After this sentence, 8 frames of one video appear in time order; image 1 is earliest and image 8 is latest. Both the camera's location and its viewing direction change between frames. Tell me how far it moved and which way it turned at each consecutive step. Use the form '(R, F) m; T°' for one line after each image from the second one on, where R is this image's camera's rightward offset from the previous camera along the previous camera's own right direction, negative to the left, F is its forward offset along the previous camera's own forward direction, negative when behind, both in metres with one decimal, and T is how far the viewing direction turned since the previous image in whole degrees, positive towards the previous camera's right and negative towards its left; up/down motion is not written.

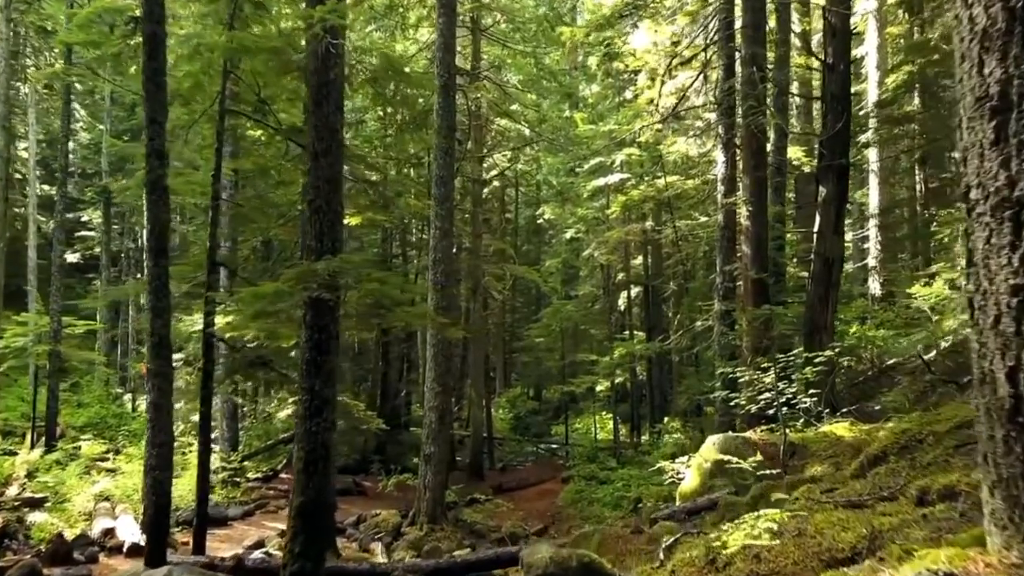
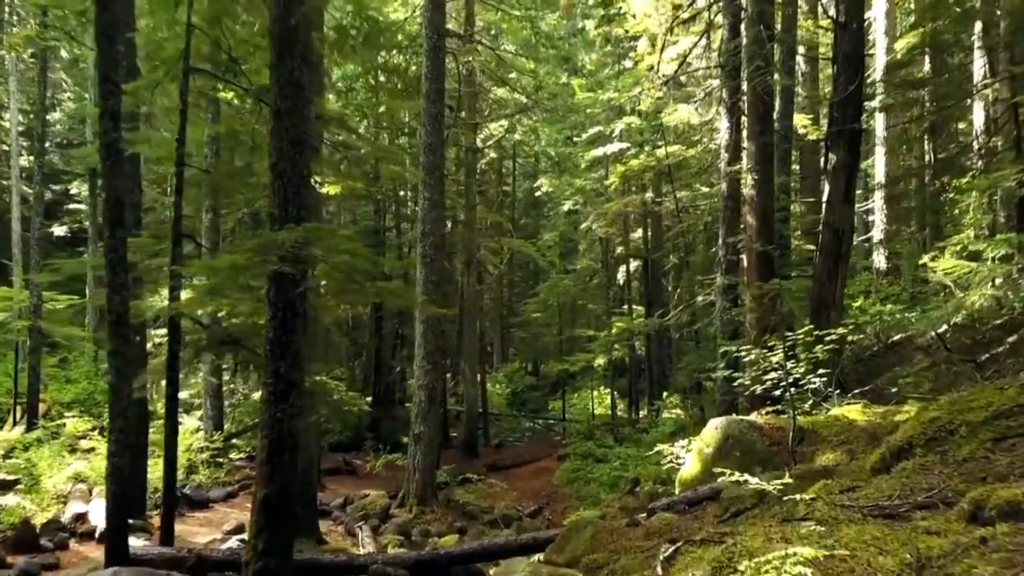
(+0.1, +0.6) m; 0°
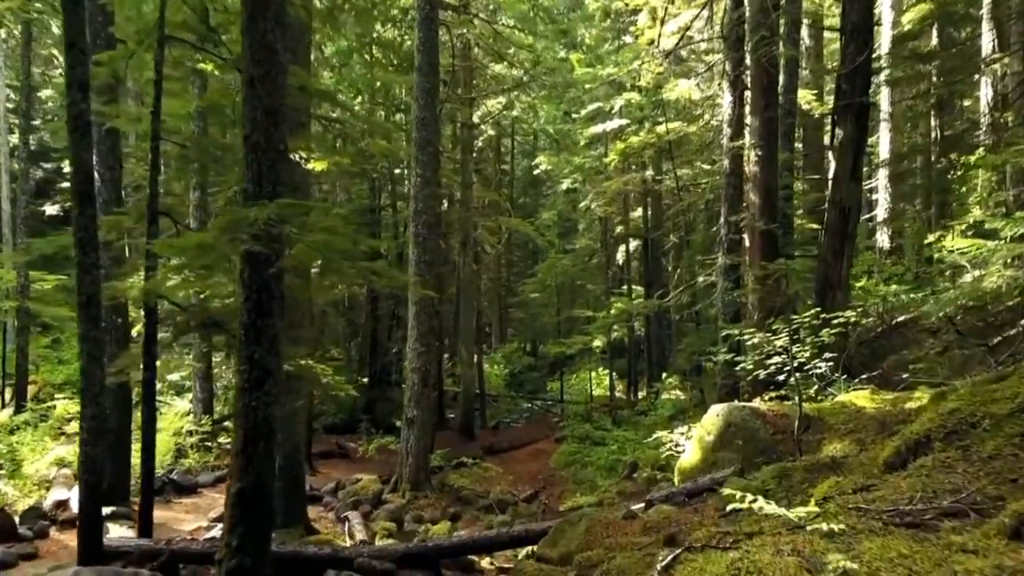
(+0.1, +0.4) m; 0°
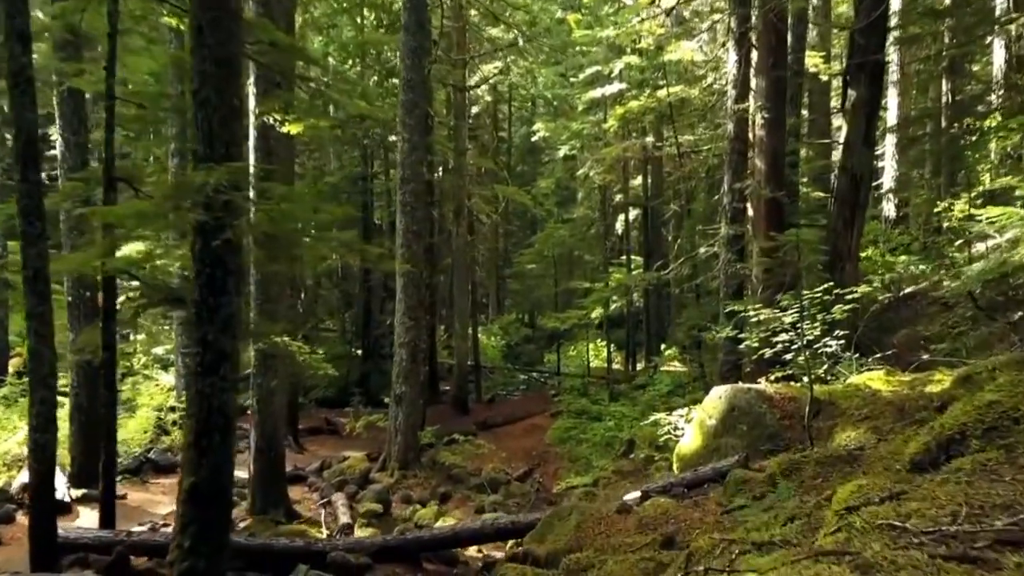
(+0.1, +0.6) m; 0°
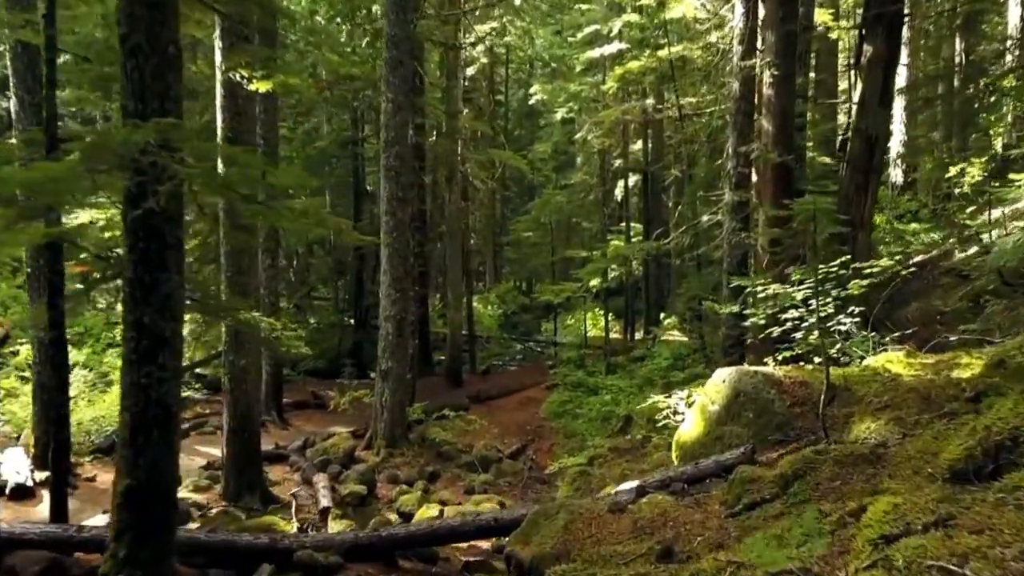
(+0.1, +0.7) m; 0°
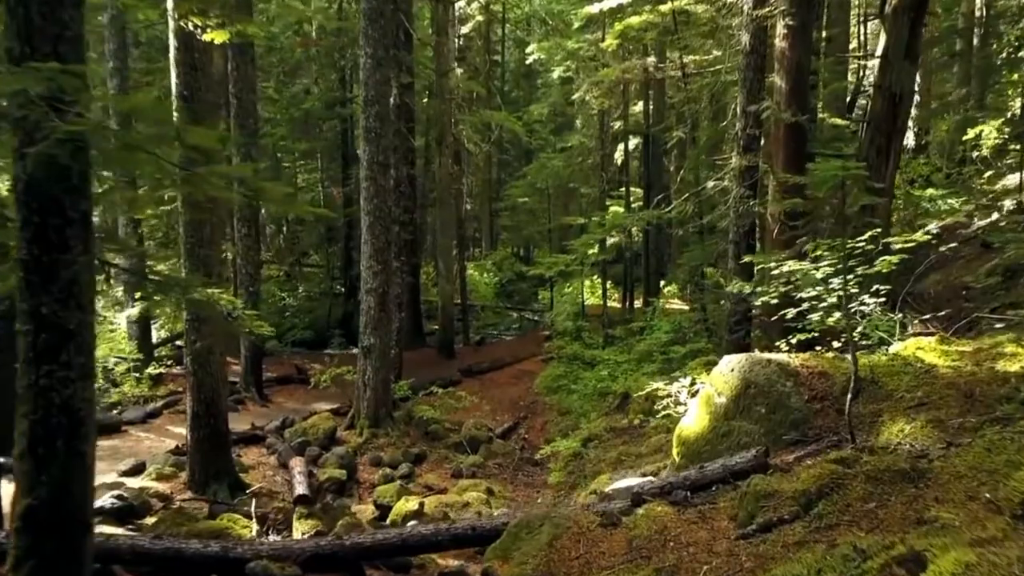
(+0.1, +0.8) m; 0°
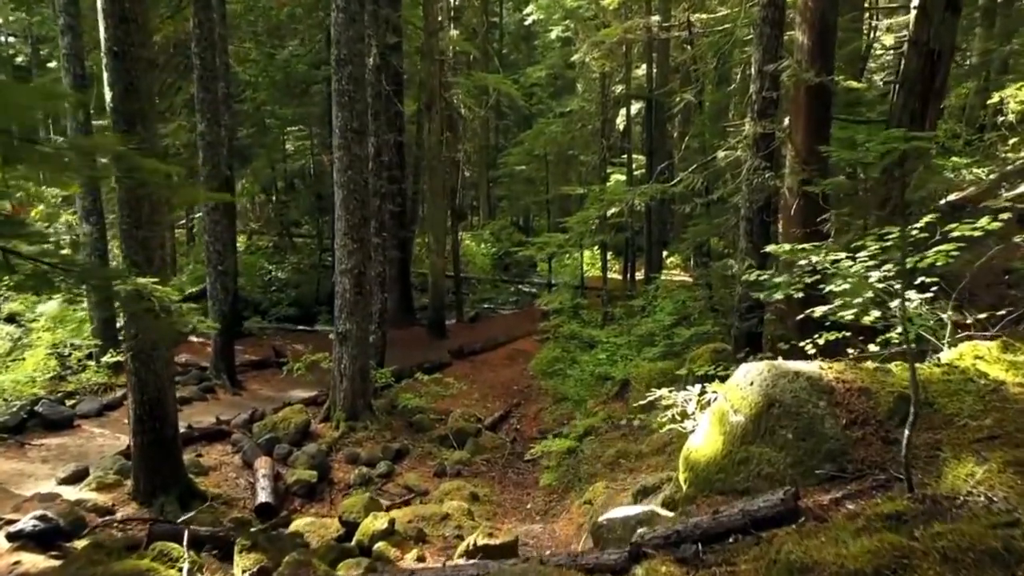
(+0.2, +1.0) m; 0°
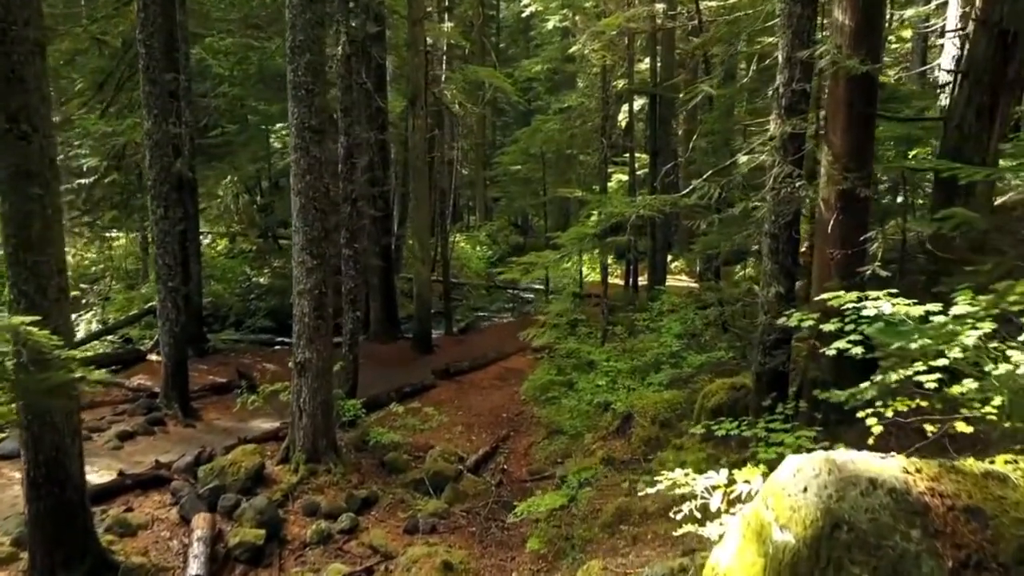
(+0.2, +1.4) m; 0°
